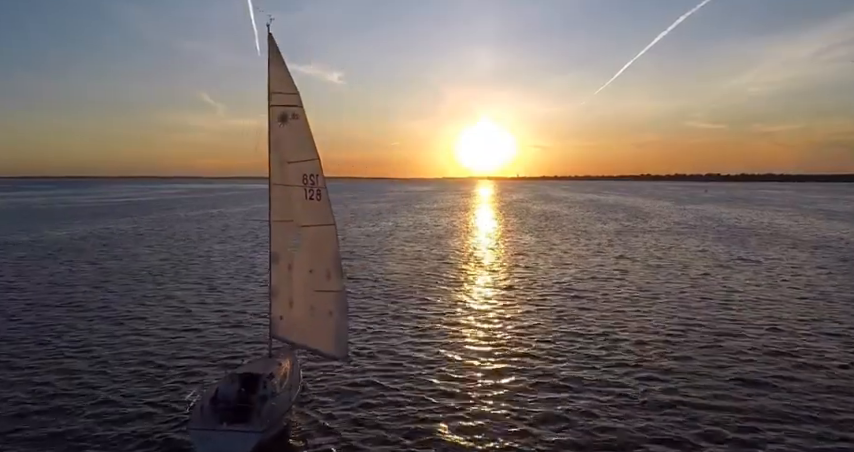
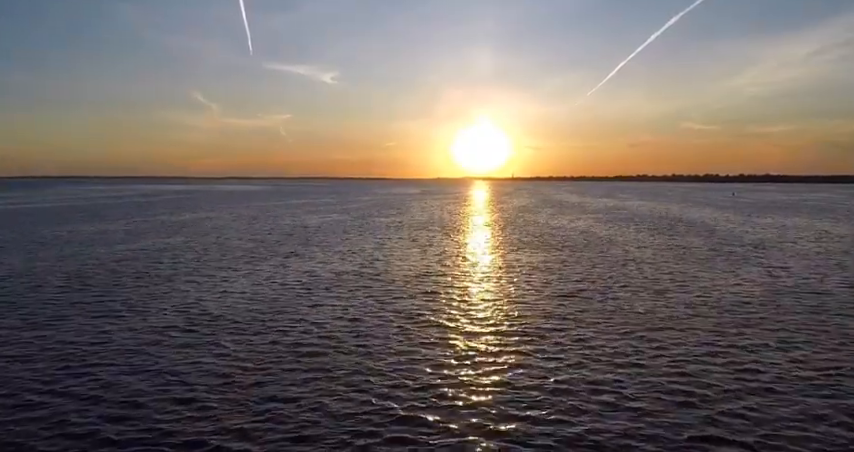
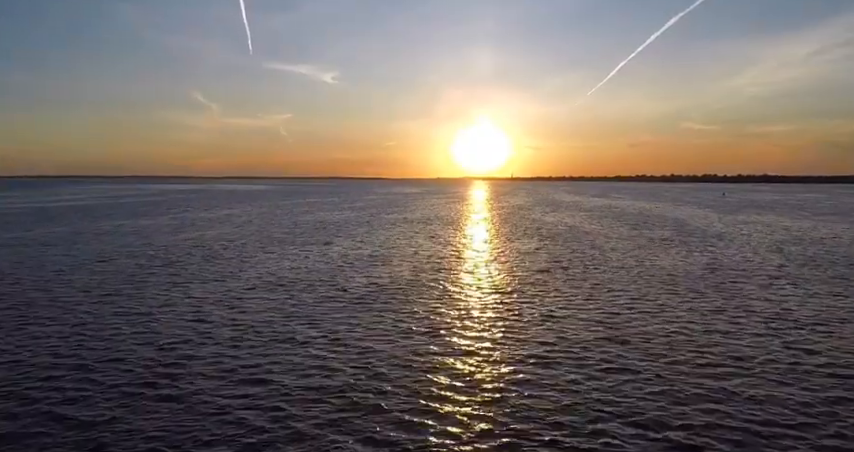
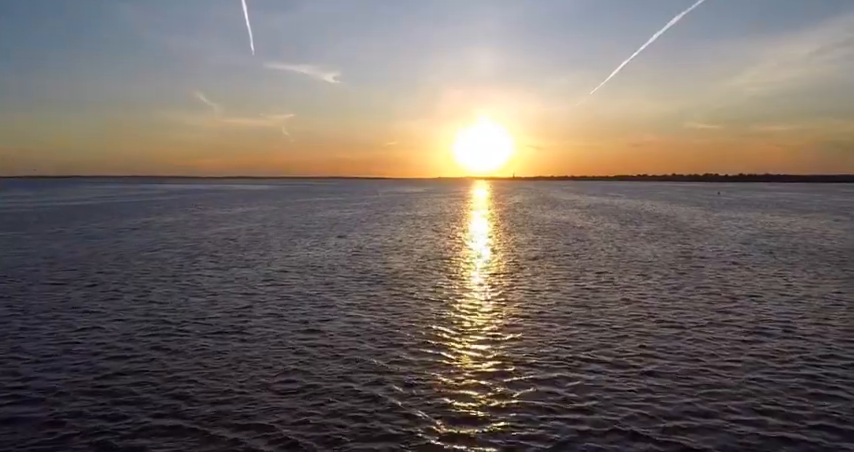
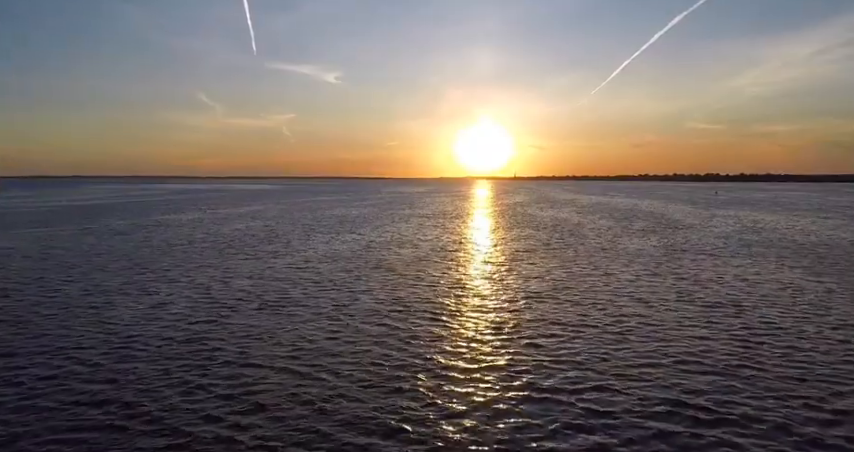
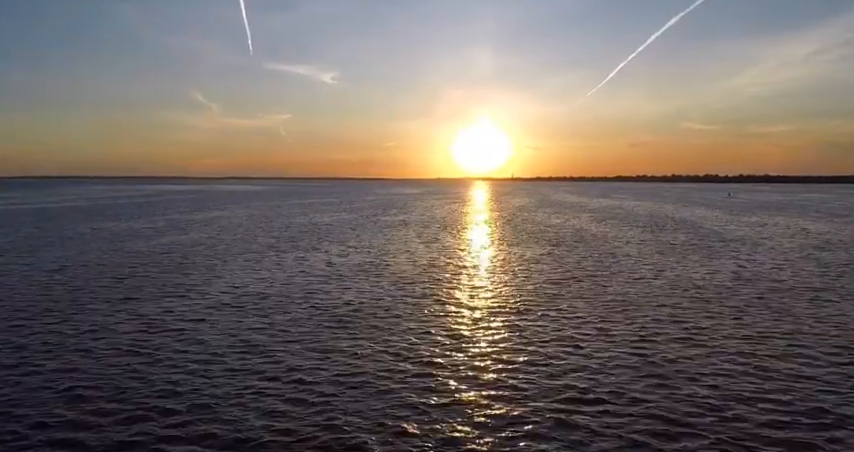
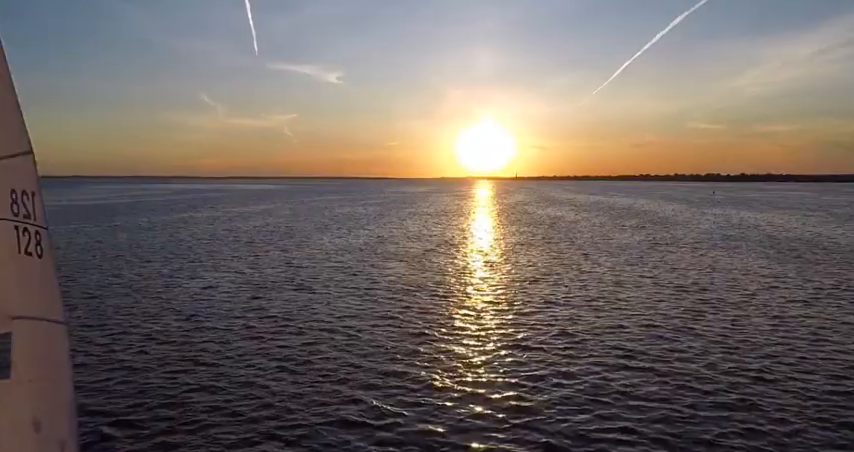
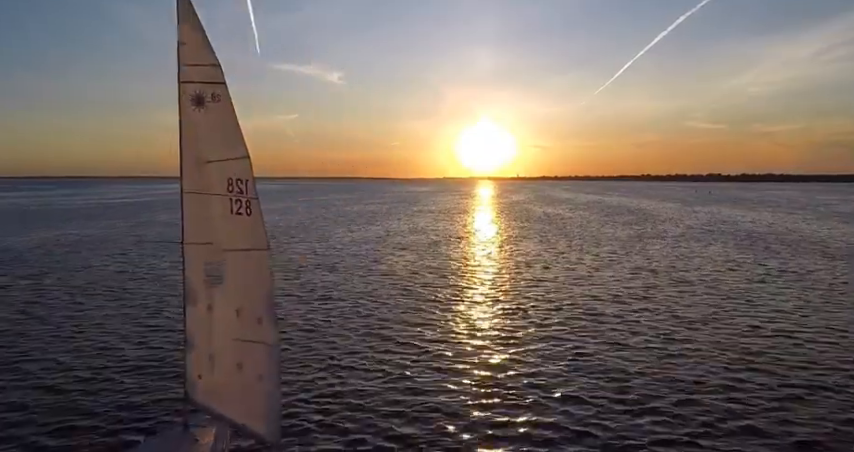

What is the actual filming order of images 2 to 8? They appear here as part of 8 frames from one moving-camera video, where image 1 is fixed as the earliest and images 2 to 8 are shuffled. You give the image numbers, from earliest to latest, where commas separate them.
8, 7, 5, 4, 3, 6, 2
